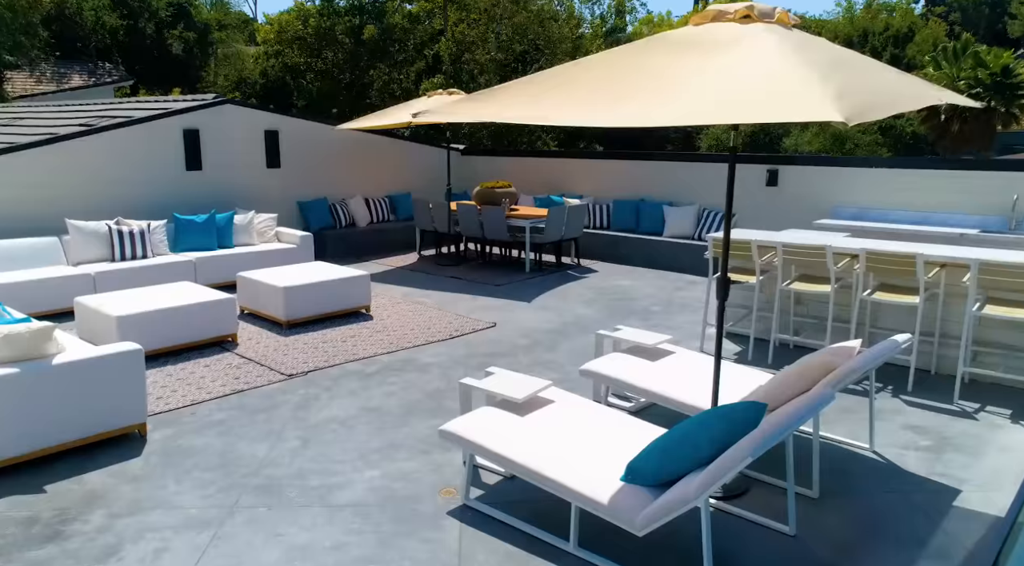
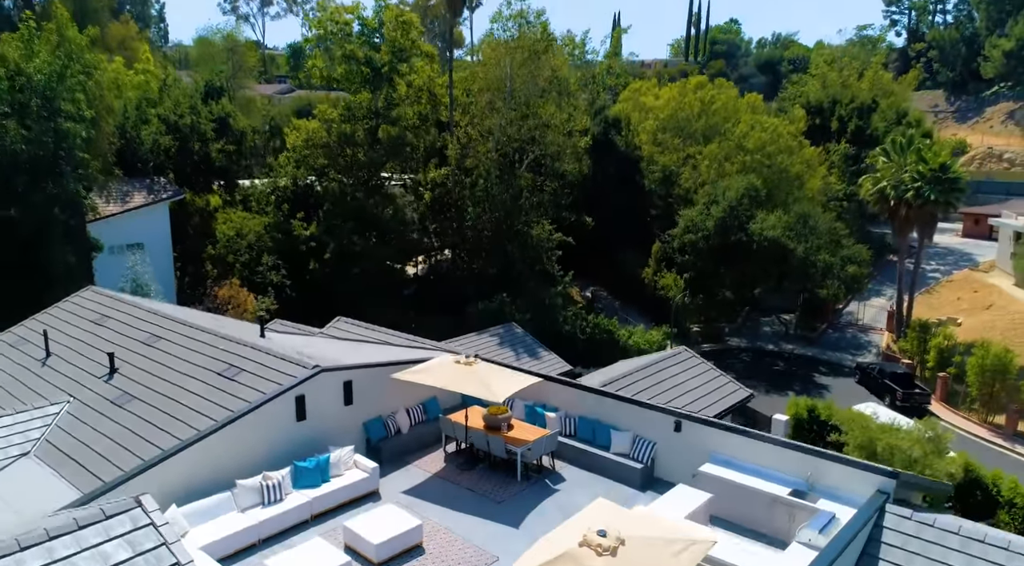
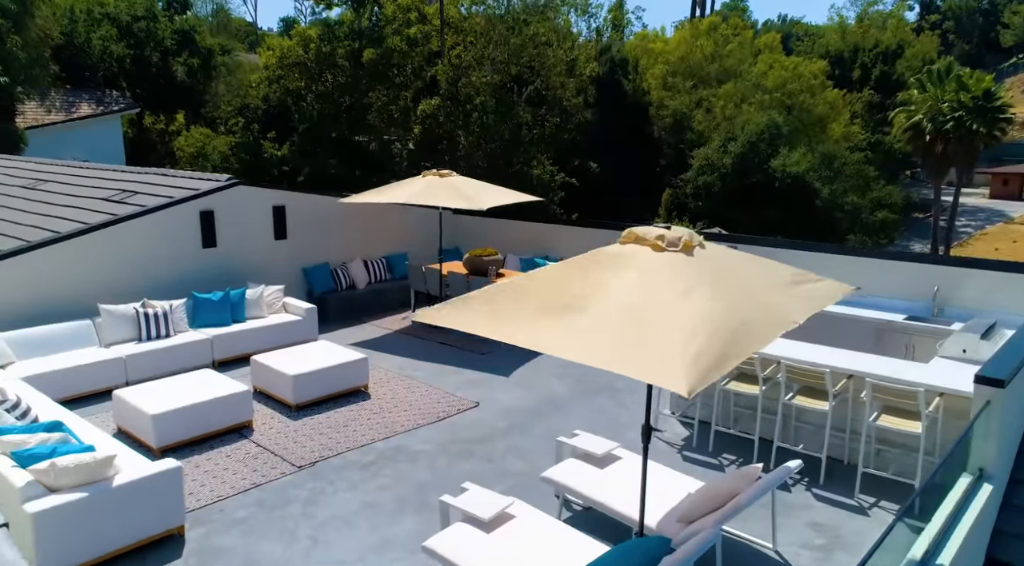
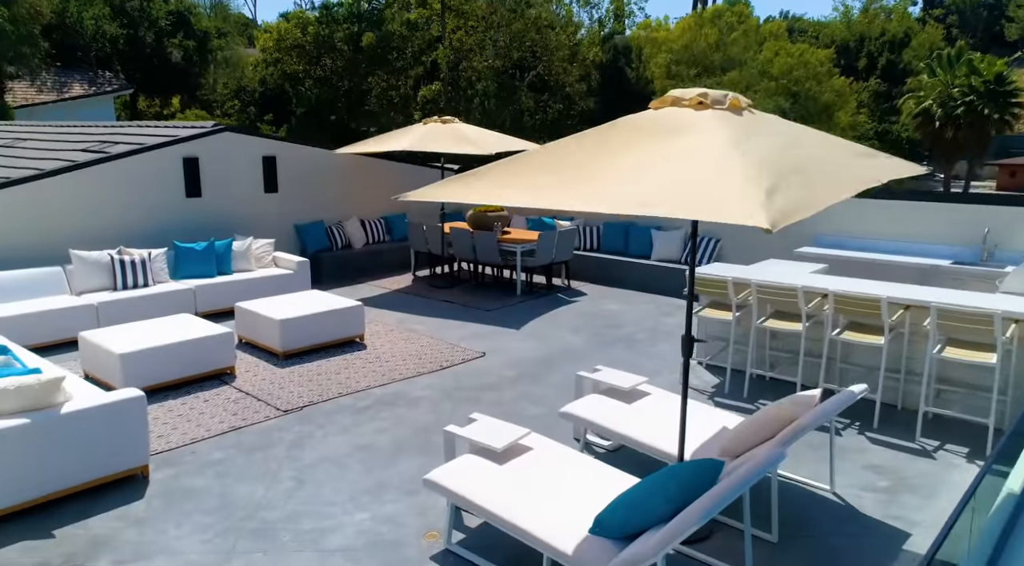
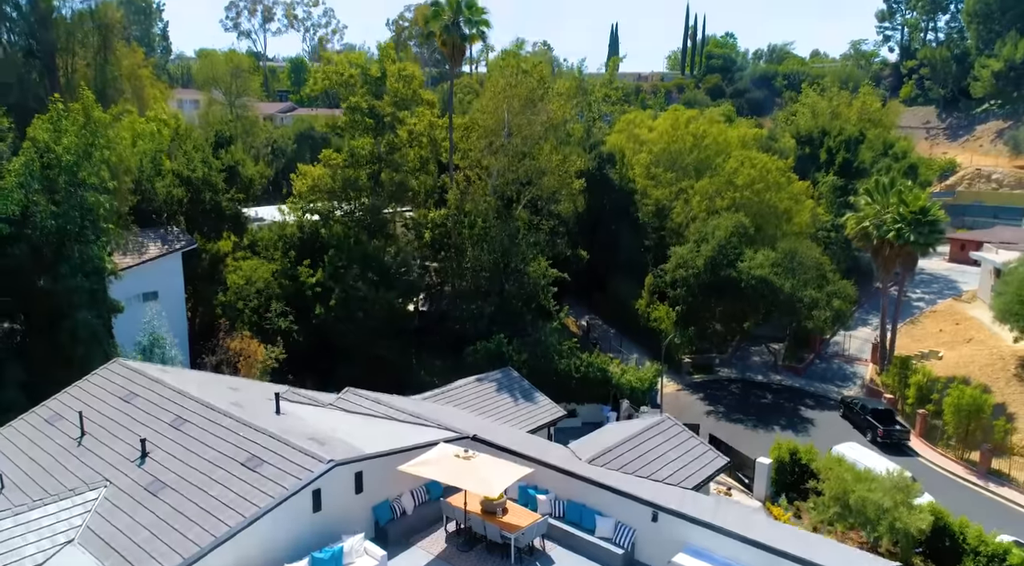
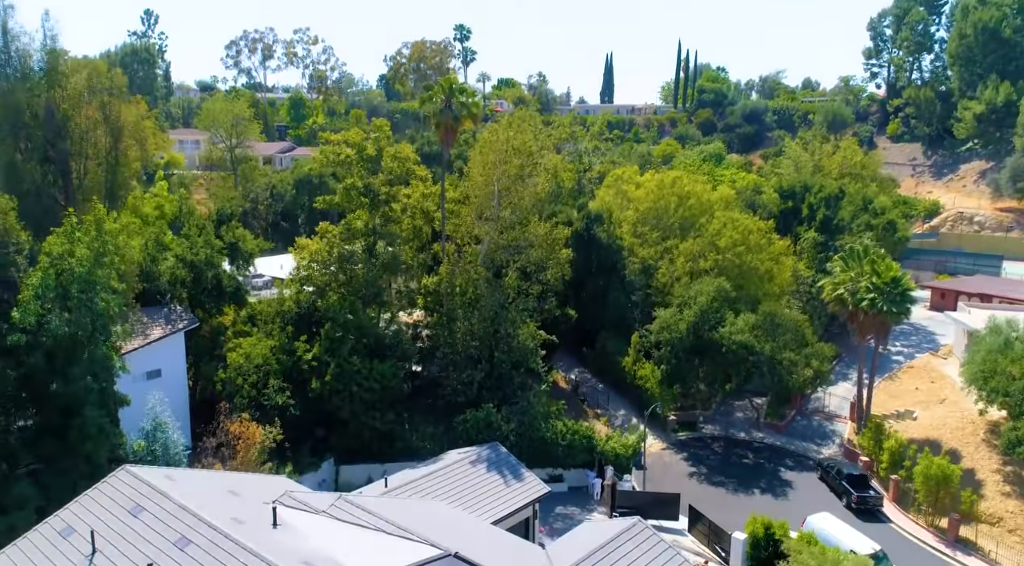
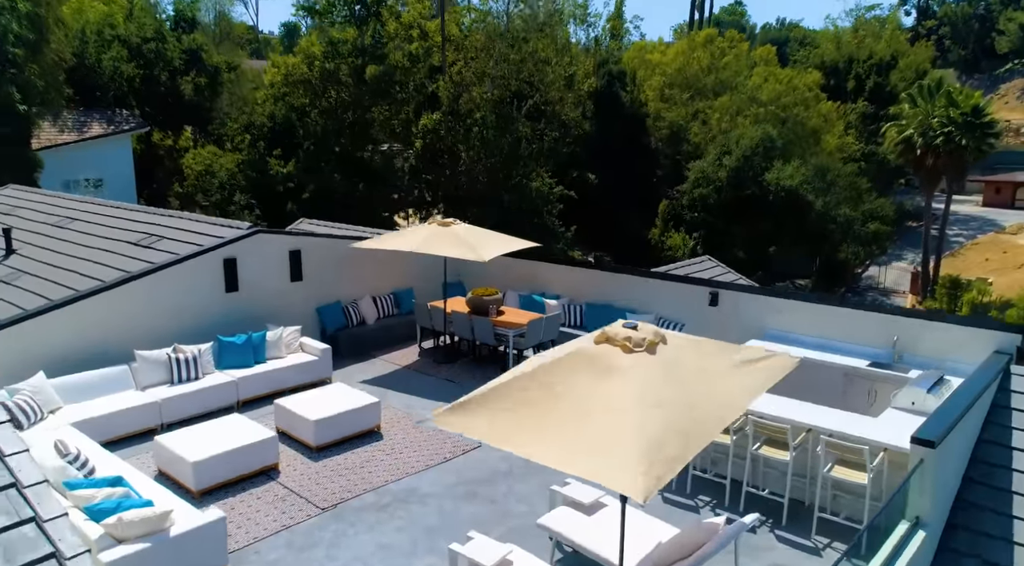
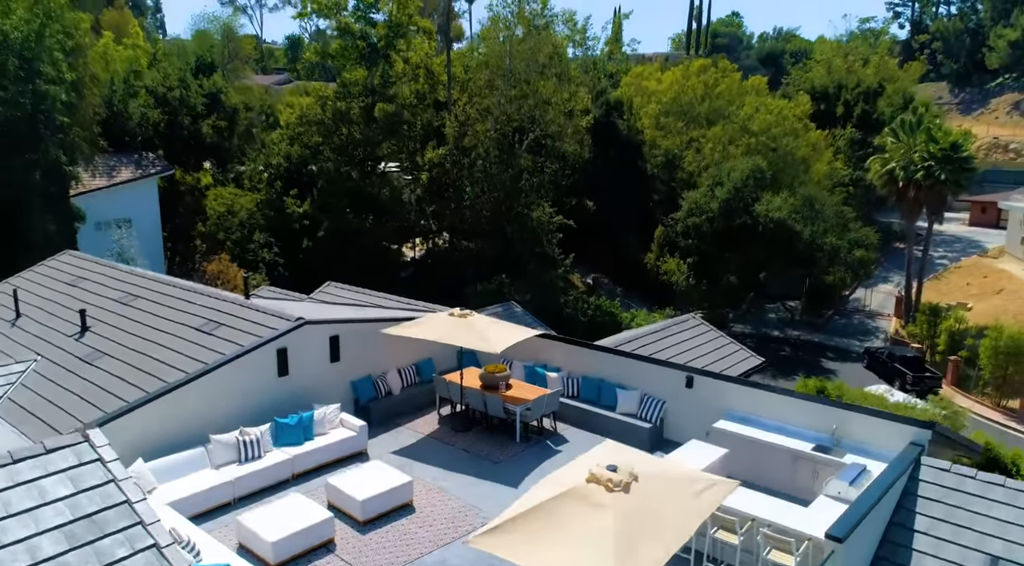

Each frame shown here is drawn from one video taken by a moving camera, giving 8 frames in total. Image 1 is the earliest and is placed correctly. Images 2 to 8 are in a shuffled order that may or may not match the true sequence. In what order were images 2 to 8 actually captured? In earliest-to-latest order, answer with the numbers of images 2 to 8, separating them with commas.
4, 3, 7, 8, 2, 5, 6
